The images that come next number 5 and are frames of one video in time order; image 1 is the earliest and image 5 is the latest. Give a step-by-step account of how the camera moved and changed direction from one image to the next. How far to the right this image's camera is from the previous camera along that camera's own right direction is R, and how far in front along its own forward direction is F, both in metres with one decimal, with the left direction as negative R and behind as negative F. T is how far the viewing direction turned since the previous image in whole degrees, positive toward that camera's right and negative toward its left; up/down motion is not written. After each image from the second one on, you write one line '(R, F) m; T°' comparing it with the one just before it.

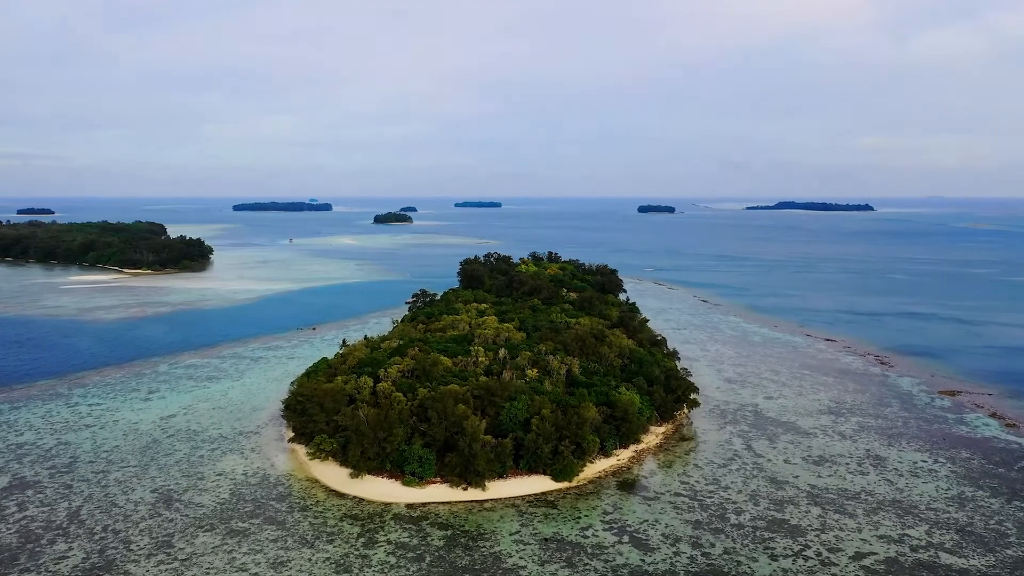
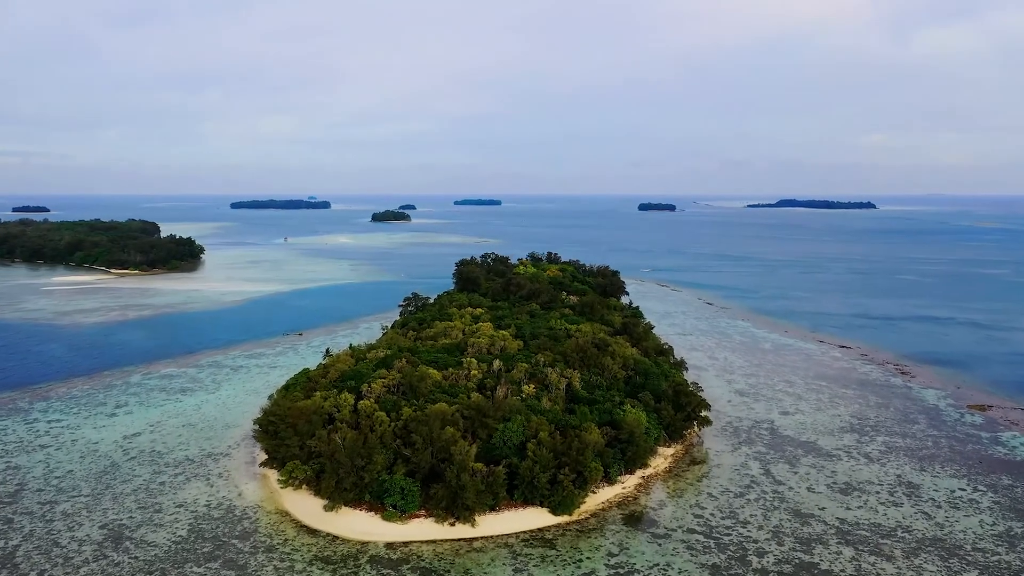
(+0.2, +1.6) m; 0°
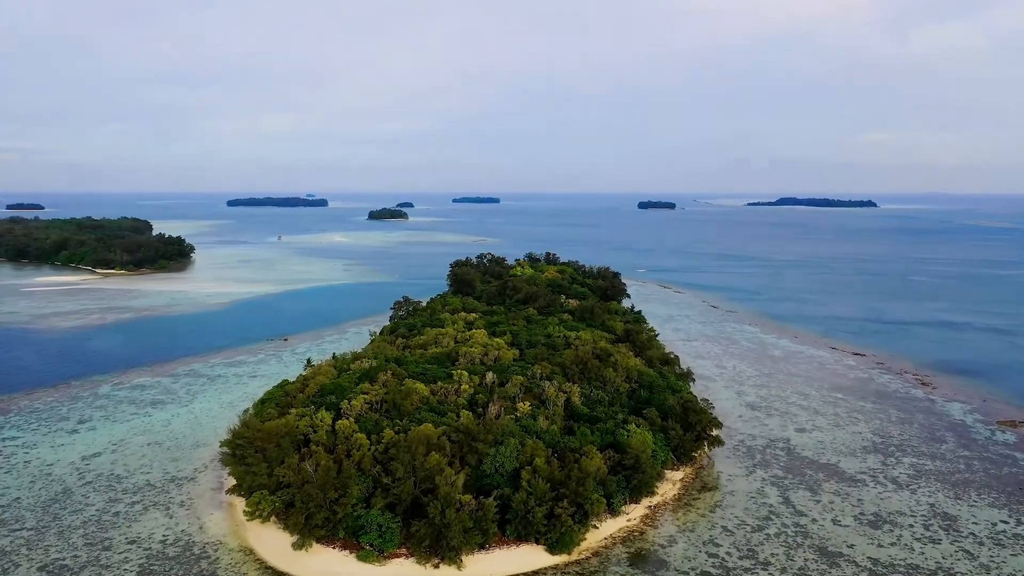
(+0.1, +1.5) m; 0°
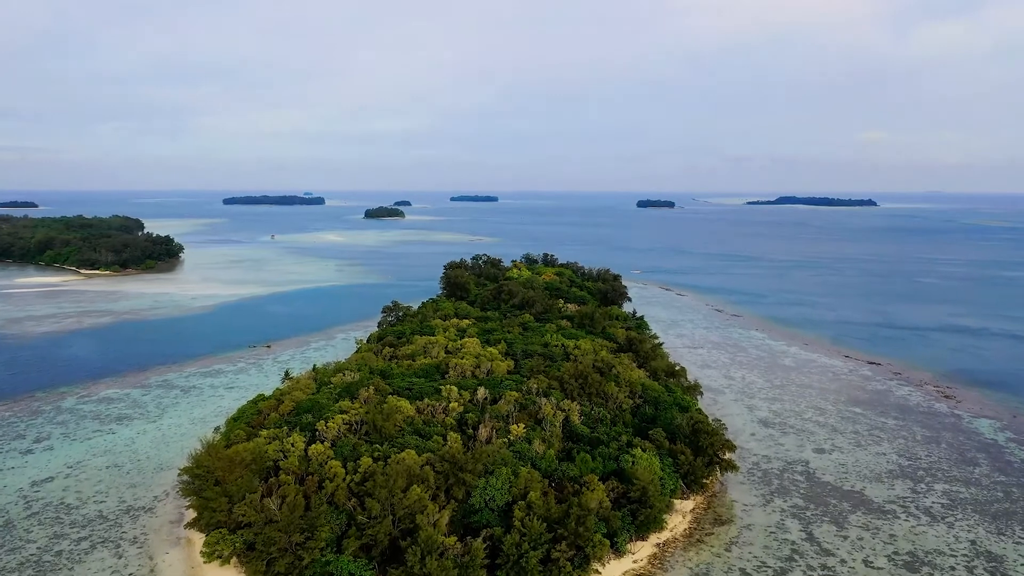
(+0.1, +1.5) m; 0°
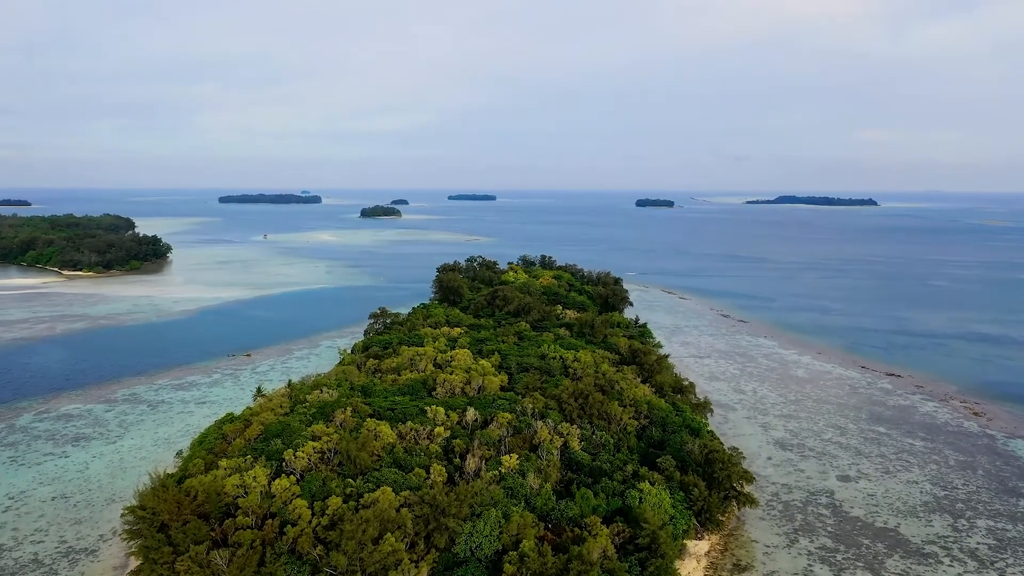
(+0.1, +1.6) m; 0°
